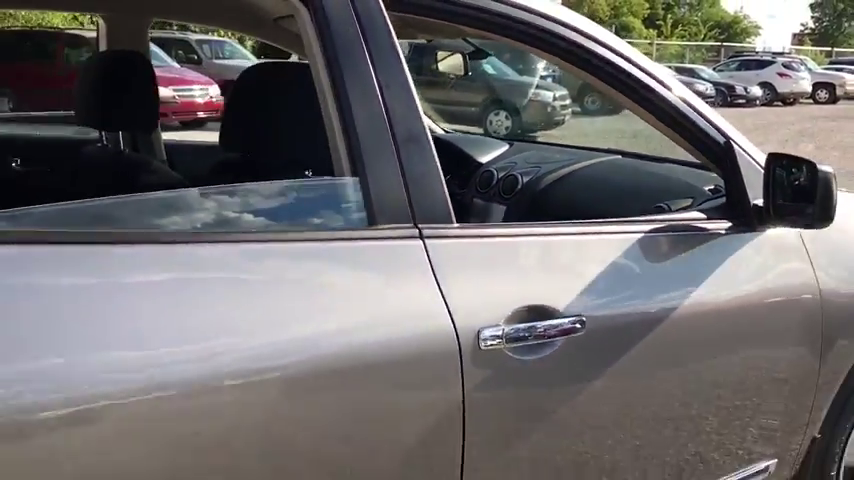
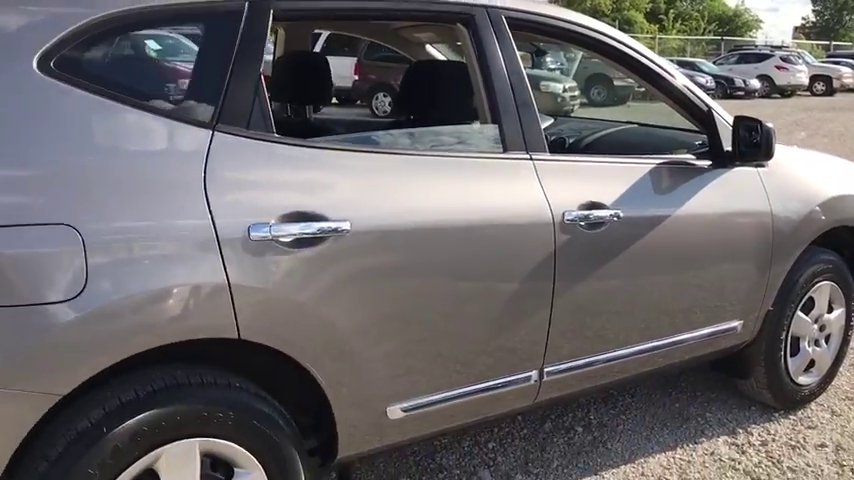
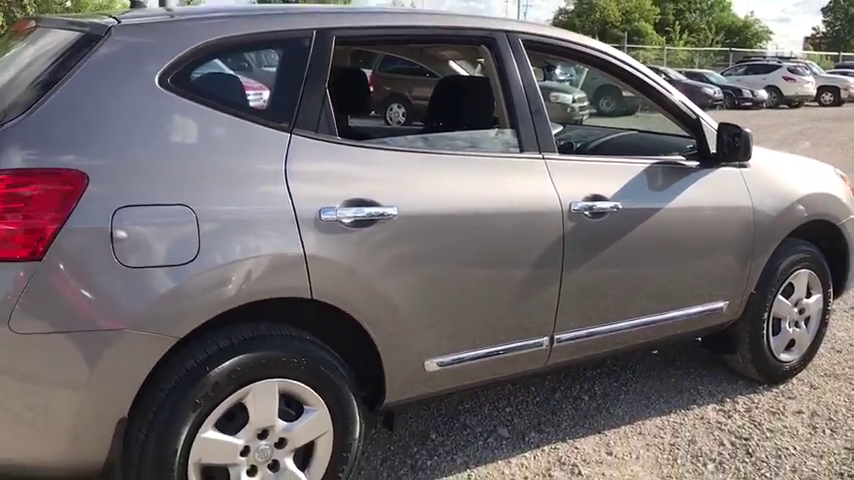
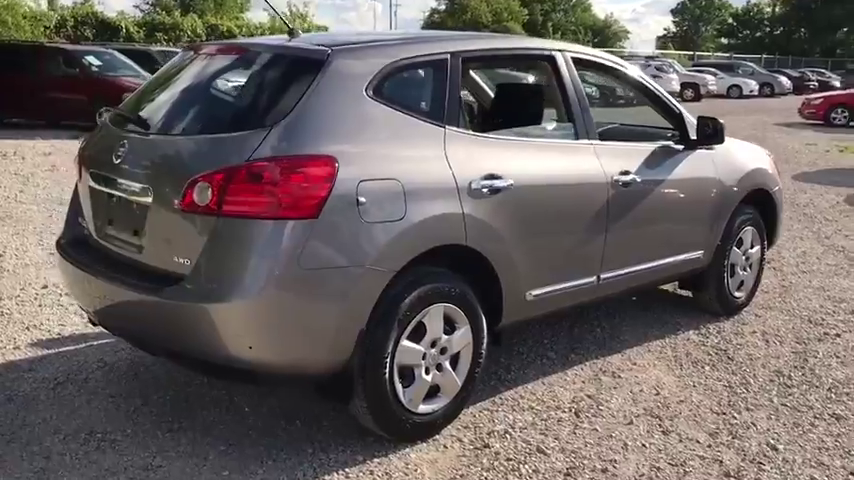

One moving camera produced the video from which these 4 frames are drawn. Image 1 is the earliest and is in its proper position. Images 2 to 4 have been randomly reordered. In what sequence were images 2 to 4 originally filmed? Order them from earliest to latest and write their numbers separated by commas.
2, 3, 4
